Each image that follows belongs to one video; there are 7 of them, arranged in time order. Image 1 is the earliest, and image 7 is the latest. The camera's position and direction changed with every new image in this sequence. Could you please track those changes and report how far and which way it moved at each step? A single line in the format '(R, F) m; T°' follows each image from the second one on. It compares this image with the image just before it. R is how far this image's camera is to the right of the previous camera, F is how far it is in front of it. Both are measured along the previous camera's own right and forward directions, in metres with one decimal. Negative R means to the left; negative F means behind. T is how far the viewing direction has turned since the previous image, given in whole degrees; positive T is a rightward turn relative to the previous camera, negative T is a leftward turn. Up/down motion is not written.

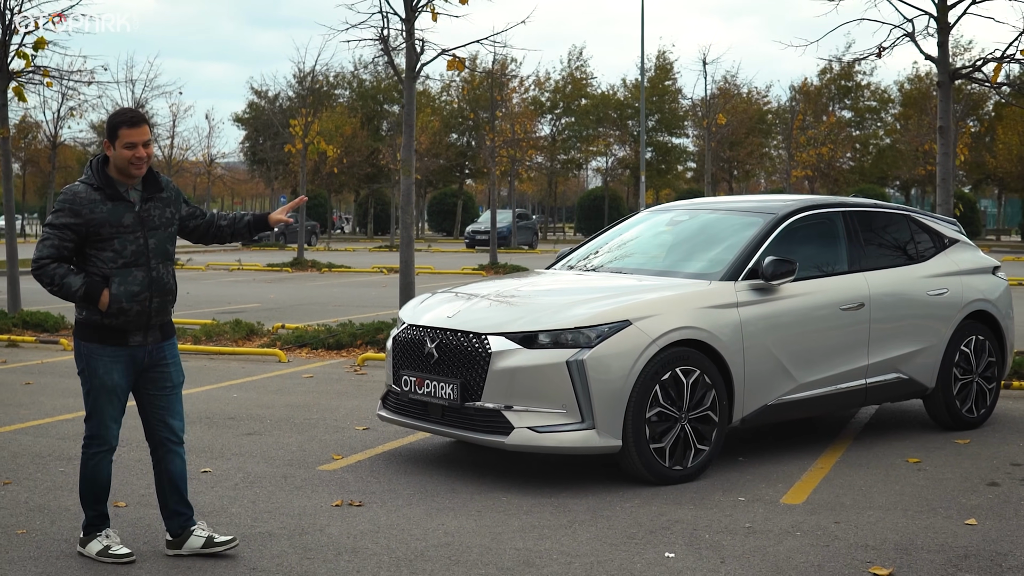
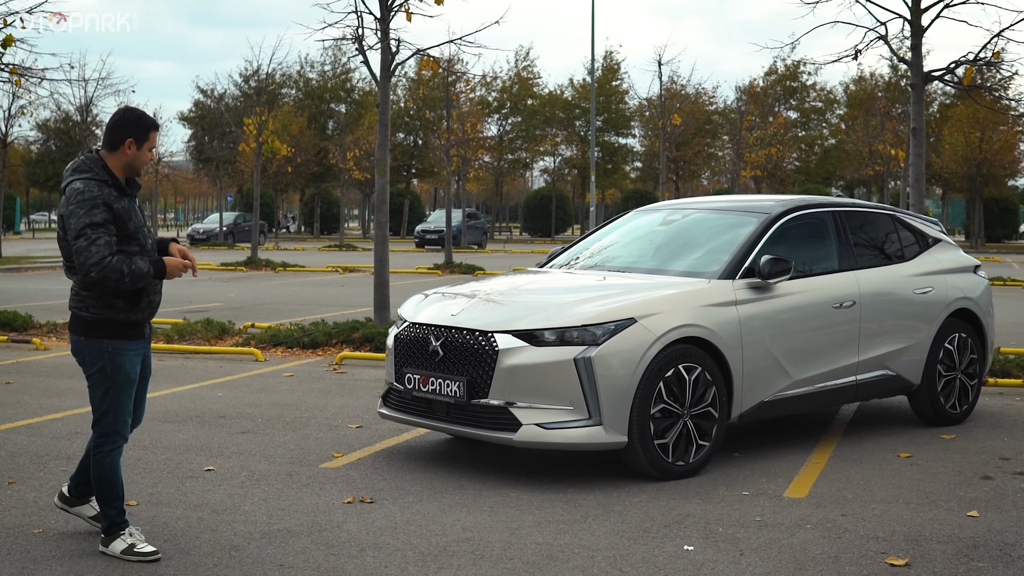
(-0.3, 0.0) m; +2°
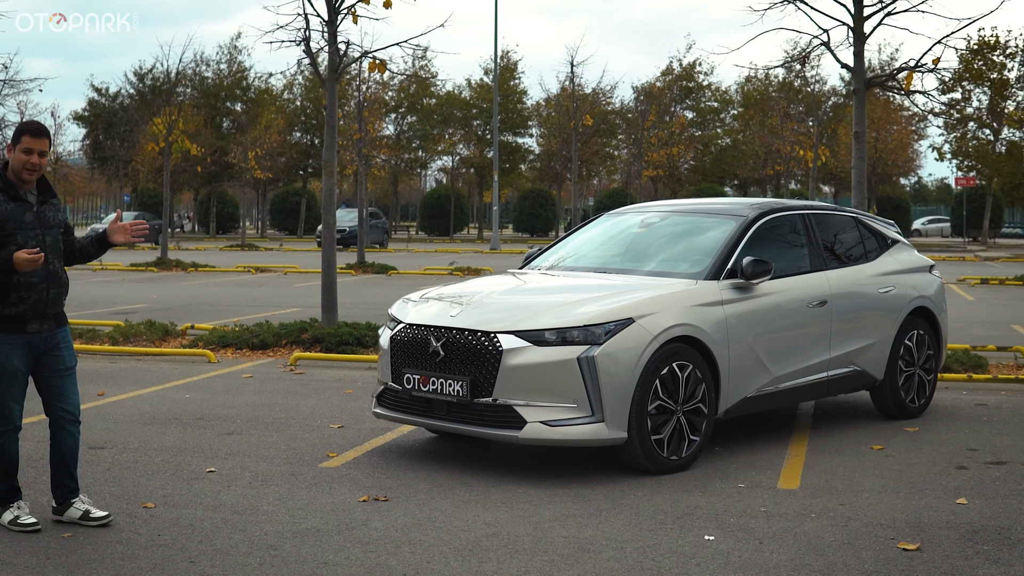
(-0.5, -0.1) m; +5°
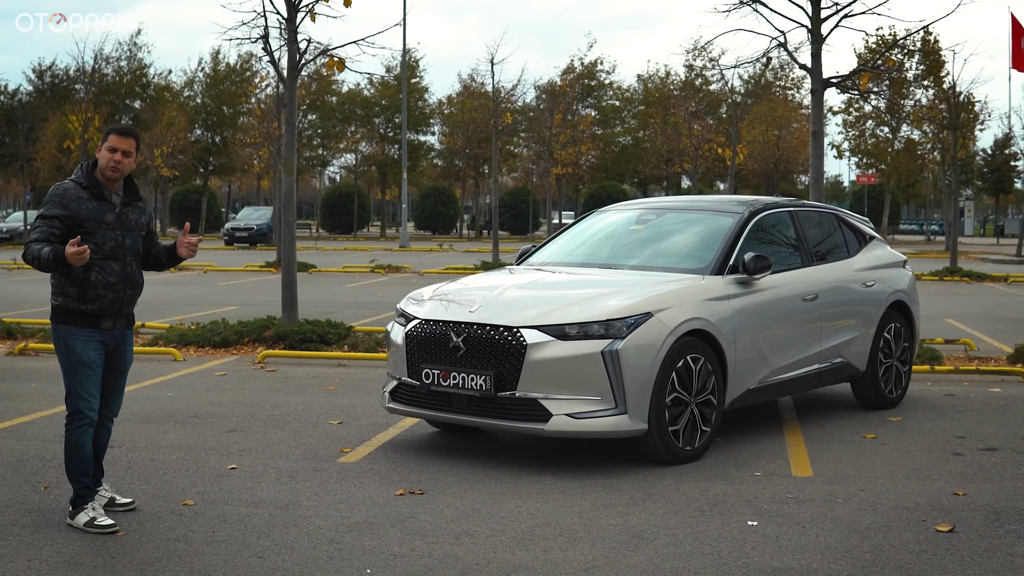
(-0.5, -0.1) m; +4°
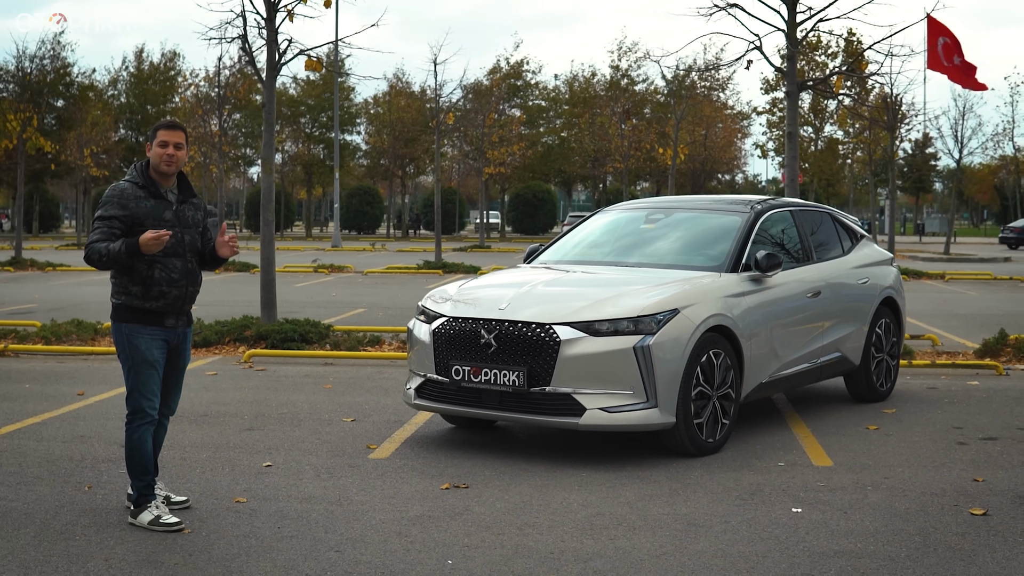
(-0.5, -0.1) m; +3°
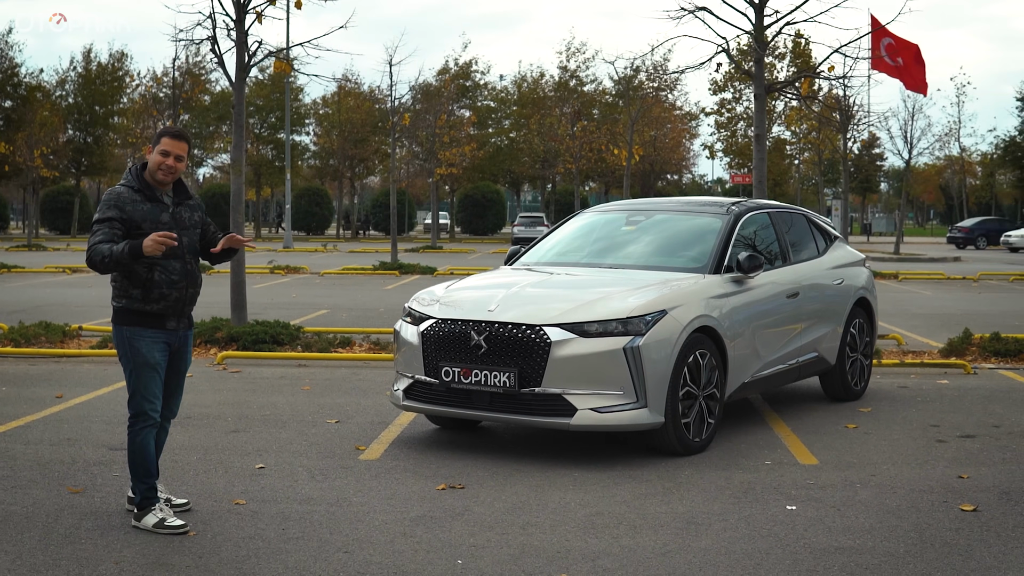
(-0.2, 0.0) m; +2°
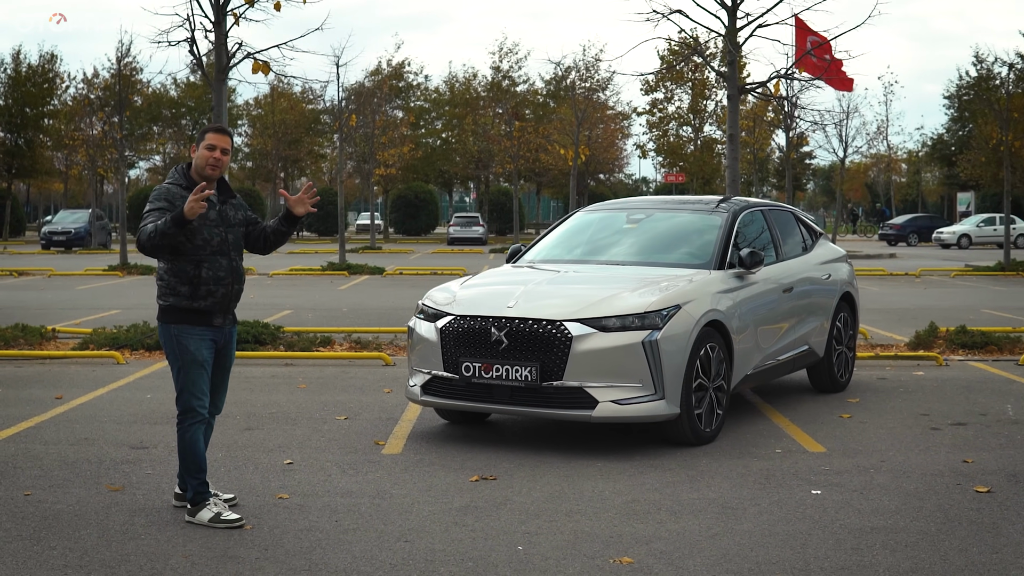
(-0.4, -0.1) m; +3°
